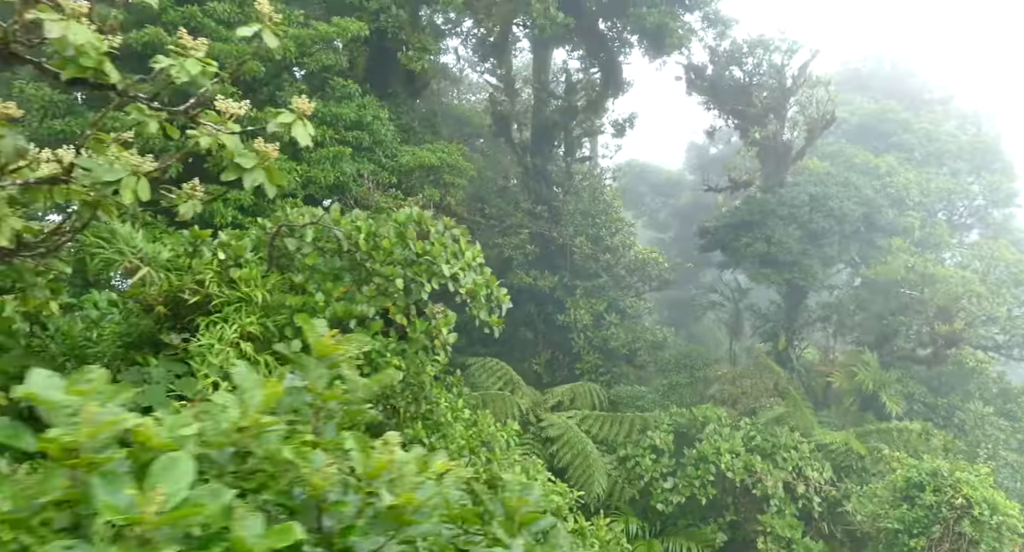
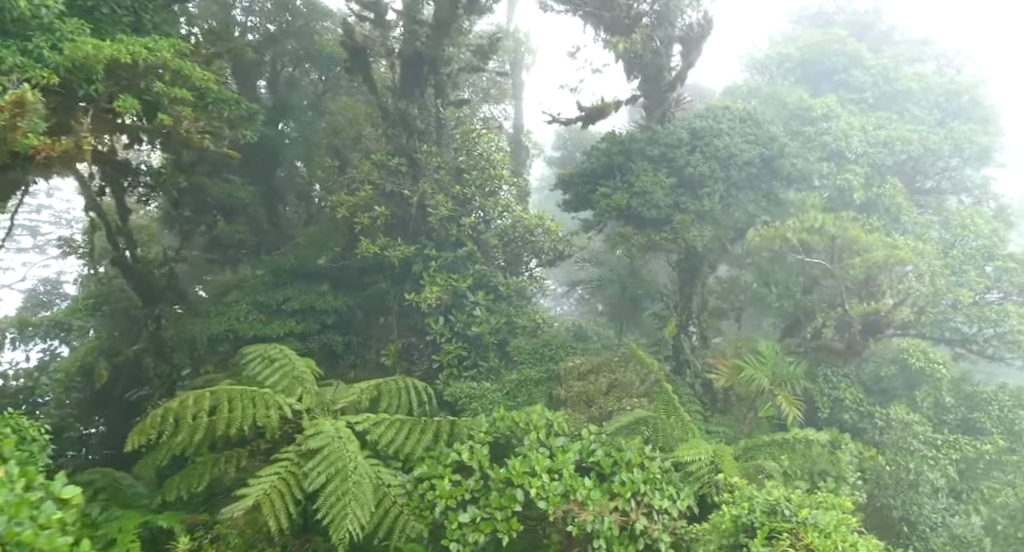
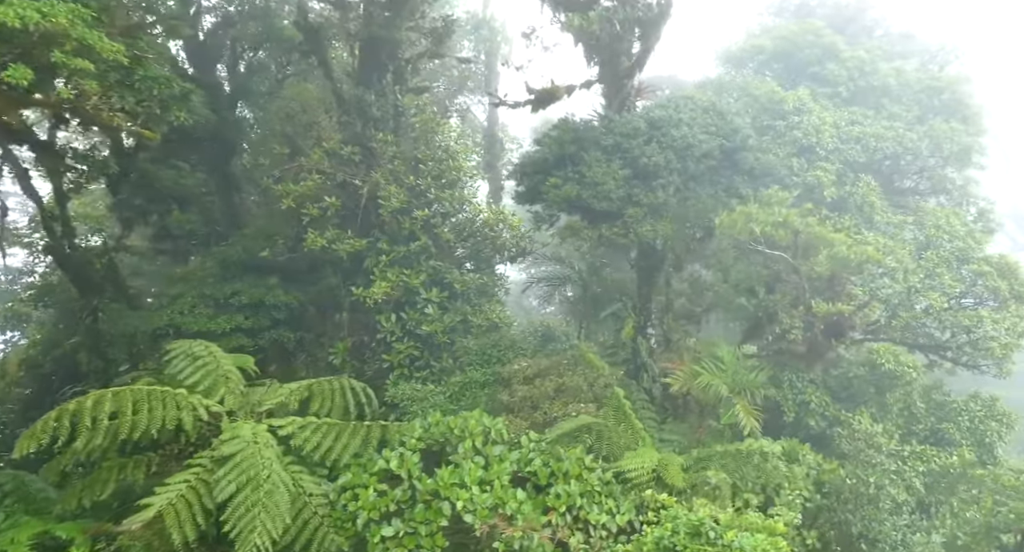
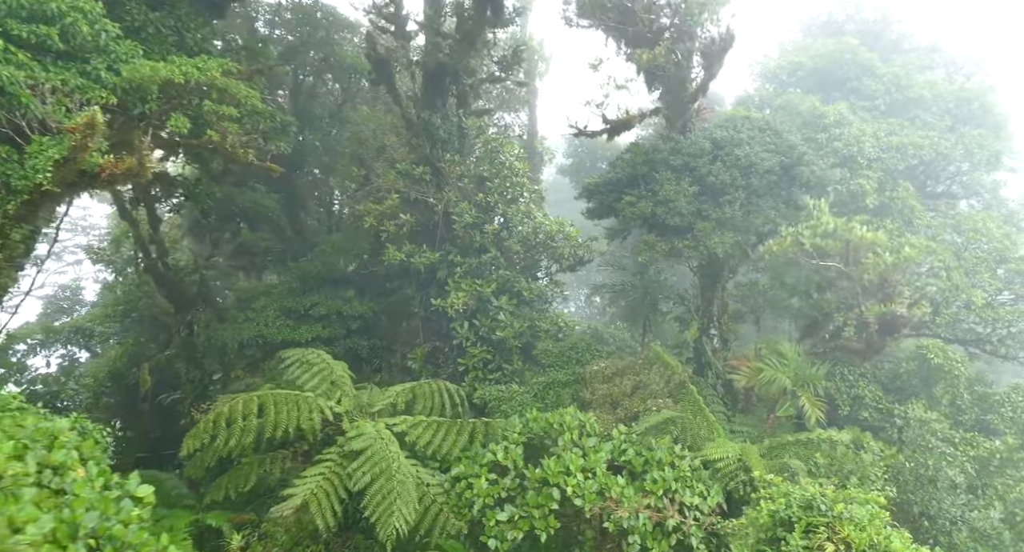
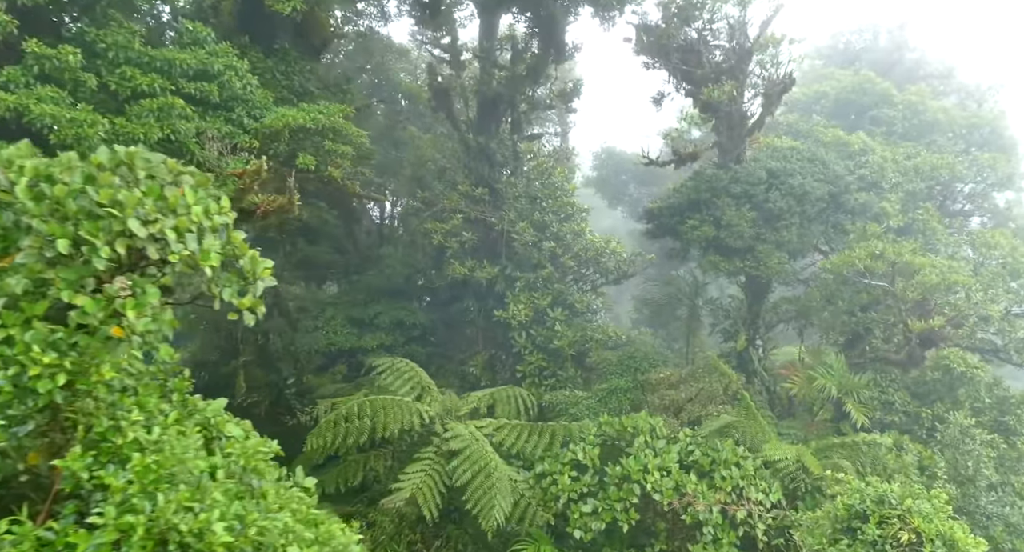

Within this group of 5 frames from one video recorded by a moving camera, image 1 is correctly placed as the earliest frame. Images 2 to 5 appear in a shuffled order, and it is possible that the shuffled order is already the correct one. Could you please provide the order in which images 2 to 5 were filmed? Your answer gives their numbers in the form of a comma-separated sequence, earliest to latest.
5, 4, 2, 3
